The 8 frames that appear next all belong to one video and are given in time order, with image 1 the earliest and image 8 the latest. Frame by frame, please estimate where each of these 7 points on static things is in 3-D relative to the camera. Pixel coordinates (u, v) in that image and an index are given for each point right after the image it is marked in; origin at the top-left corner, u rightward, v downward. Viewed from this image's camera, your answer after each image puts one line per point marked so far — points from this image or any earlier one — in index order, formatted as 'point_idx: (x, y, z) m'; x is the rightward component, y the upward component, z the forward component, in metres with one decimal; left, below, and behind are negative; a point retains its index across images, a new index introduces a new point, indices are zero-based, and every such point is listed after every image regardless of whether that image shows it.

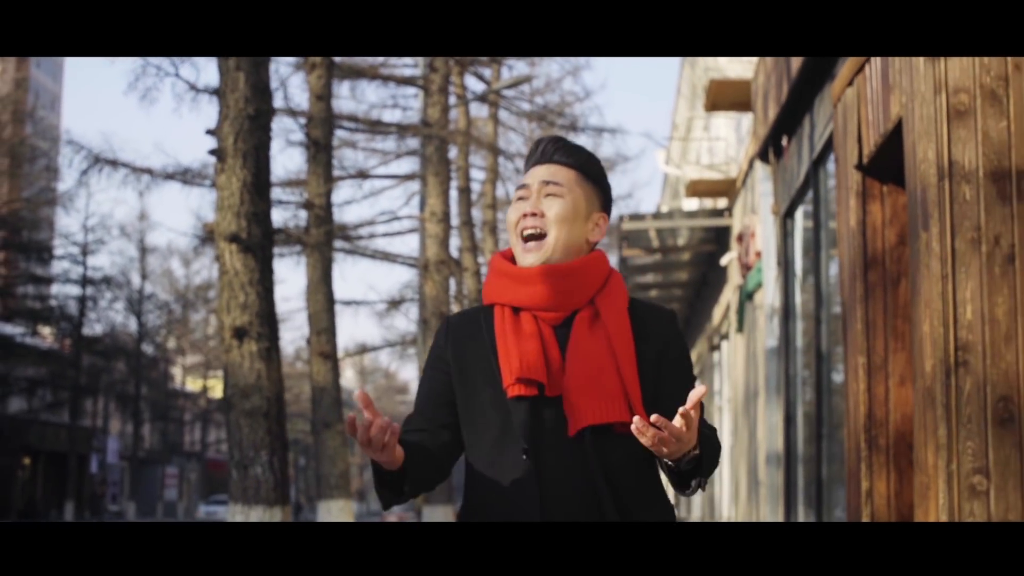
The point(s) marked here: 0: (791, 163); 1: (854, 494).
0: (+2.1, +1.0, +11.7) m
1: (+2.1, -1.3, +9.9) m
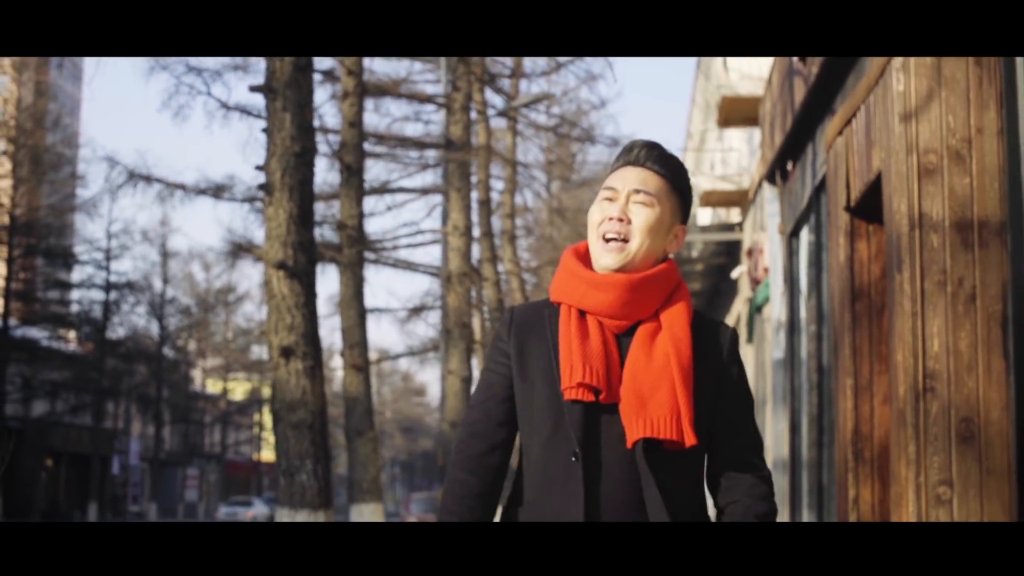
0: (+2.3, +0.8, +12.4) m
1: (+2.3, -1.5, +10.6) m
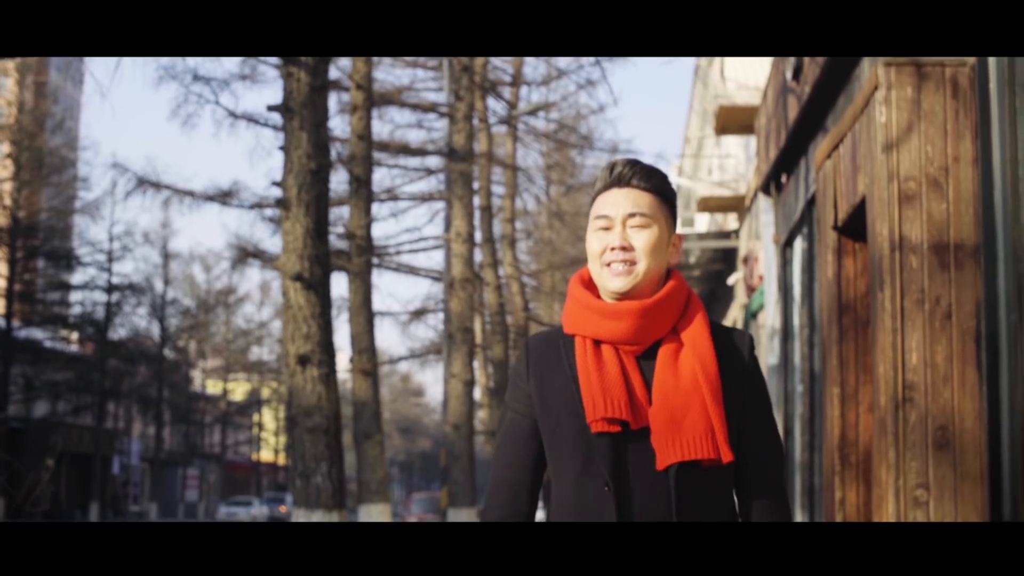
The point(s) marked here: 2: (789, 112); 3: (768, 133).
0: (+2.3, +0.8, +12.8) m
1: (+2.3, -1.5, +11.0) m
2: (+2.1, +1.3, +11.7) m
3: (+2.2, +1.3, +13.2) m
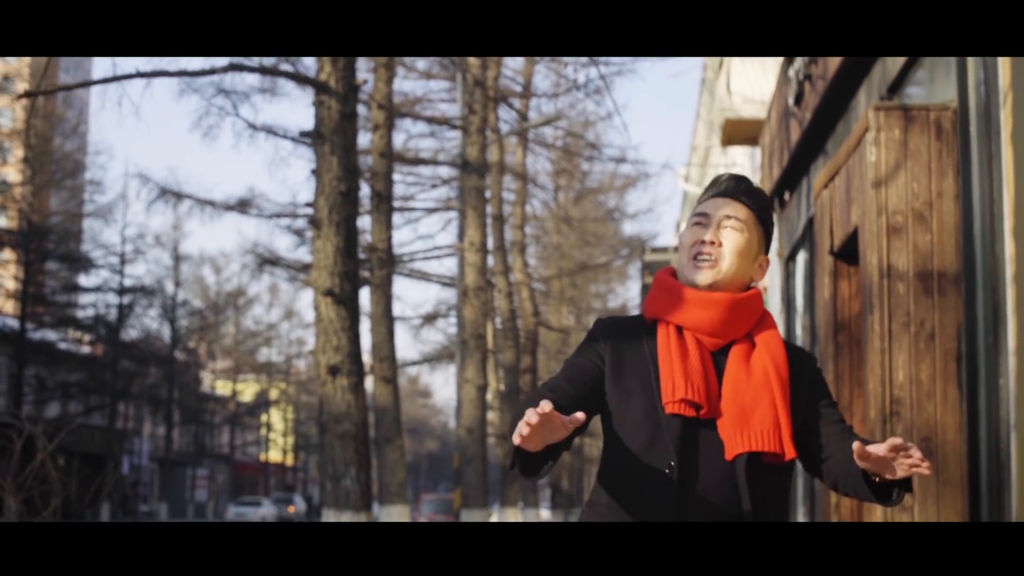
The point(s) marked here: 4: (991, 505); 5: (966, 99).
0: (+2.4, +0.6, +13.4) m
1: (+2.4, -1.6, +11.6) m
2: (+2.2, +1.2, +12.3) m
3: (+2.3, +1.2, +13.8) m
4: (+2.3, -1.1, +7.6) m
5: (+2.3, +0.9, +7.8) m
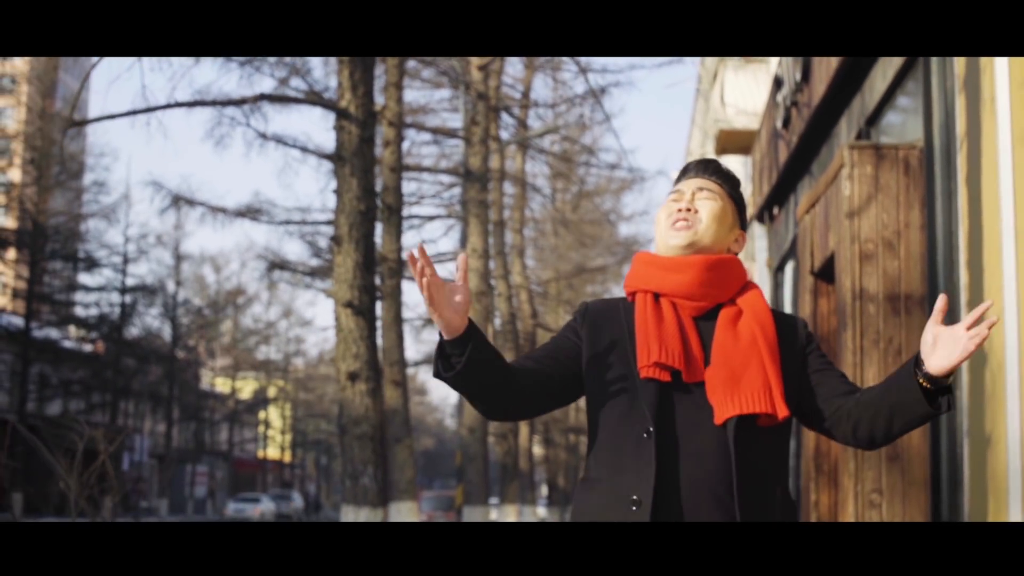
0: (+2.5, +0.6, +14.2) m
1: (+2.4, -1.7, +12.4) m
2: (+2.3, +1.1, +13.0) m
3: (+2.4, +1.1, +14.5) m
4: (+2.4, -1.2, +8.3) m
5: (+2.4, +0.8, +8.6) m
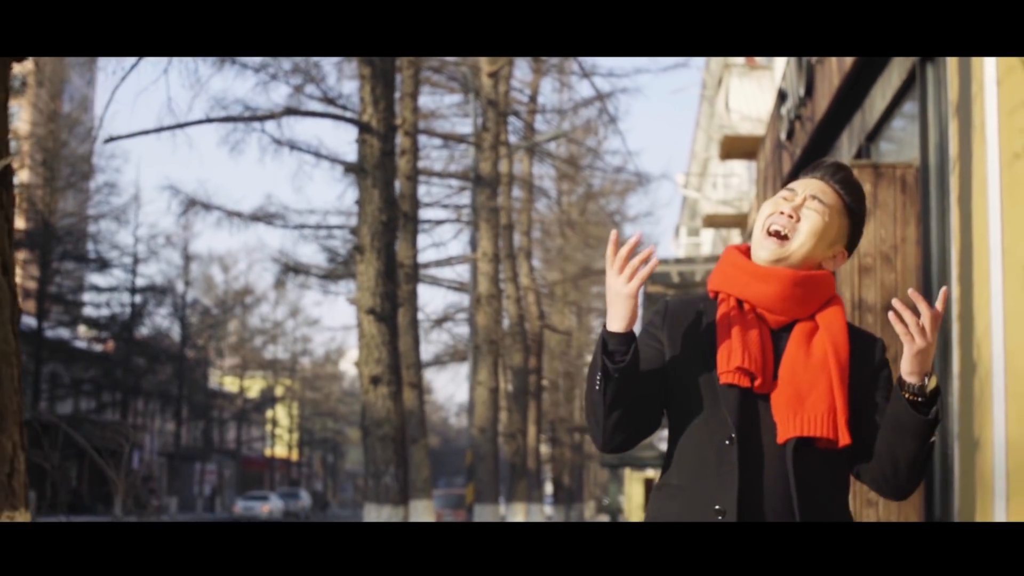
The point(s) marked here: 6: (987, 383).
0: (+2.6, +0.5, +14.7) m
1: (+2.6, -1.8, +12.9) m
2: (+2.4, +1.1, +13.5) m
3: (+2.5, +1.1, +15.0) m
4: (+2.5, -1.2, +8.8) m
5: (+2.5, +0.8, +9.1) m
6: (+2.5, -0.5, +8.1) m
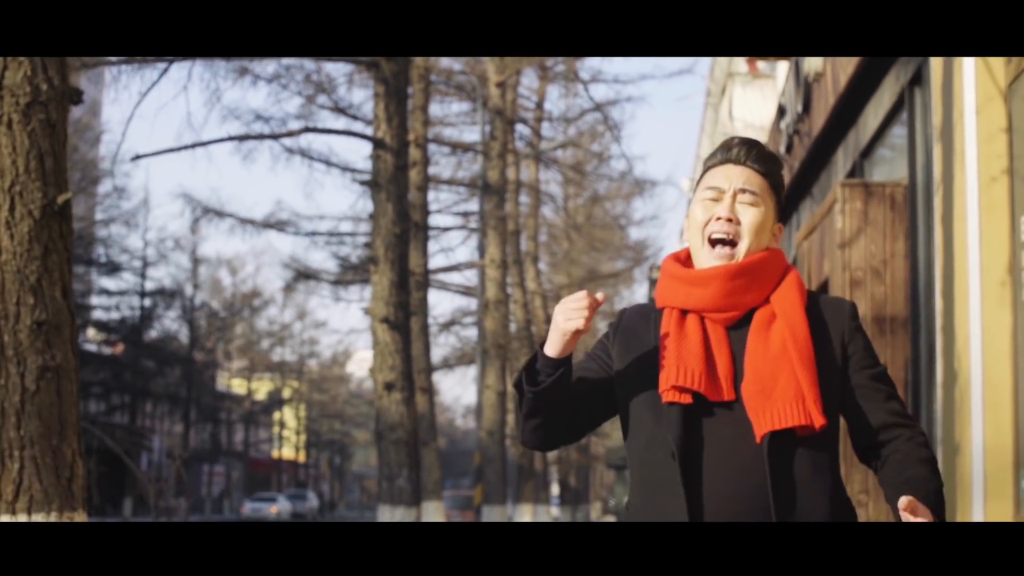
0: (+2.7, +0.4, +15.1) m
1: (+2.6, -1.9, +13.3) m
2: (+2.4, +1.0, +13.9) m
3: (+2.6, +1.0, +15.4) m
4: (+2.5, -1.3, +9.2) m
5: (+2.5, +0.7, +9.5) m
6: (+2.5, -0.6, +8.6) m
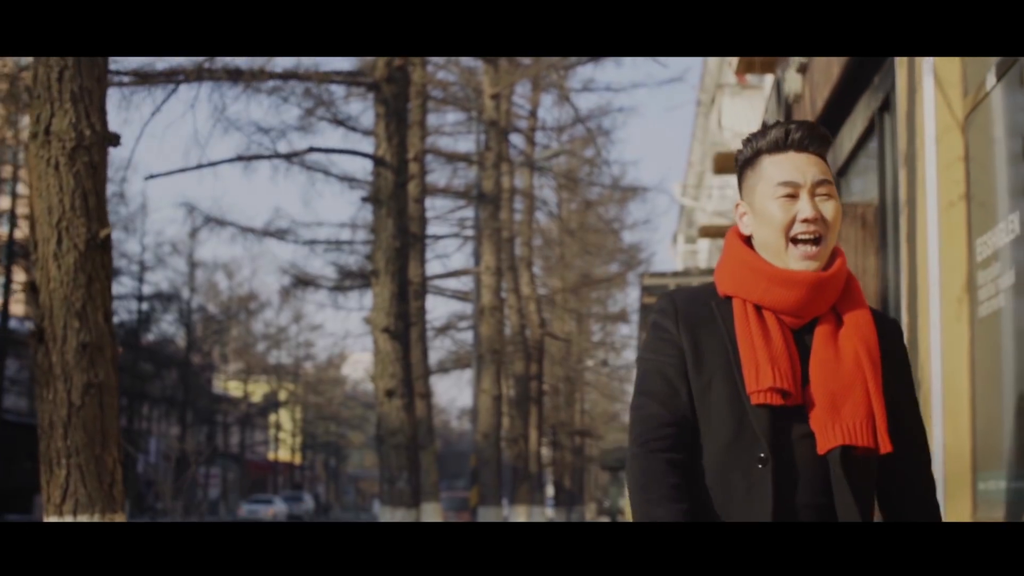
0: (+2.6, +0.4, +15.6) m
1: (+2.6, -1.9, +13.8) m
2: (+2.4, +0.9, +14.5) m
3: (+2.5, +0.9, +16.0) m
4: (+2.5, -1.4, +9.8) m
5: (+2.5, +0.6, +10.0) m
6: (+2.5, -0.7, +9.1) m
